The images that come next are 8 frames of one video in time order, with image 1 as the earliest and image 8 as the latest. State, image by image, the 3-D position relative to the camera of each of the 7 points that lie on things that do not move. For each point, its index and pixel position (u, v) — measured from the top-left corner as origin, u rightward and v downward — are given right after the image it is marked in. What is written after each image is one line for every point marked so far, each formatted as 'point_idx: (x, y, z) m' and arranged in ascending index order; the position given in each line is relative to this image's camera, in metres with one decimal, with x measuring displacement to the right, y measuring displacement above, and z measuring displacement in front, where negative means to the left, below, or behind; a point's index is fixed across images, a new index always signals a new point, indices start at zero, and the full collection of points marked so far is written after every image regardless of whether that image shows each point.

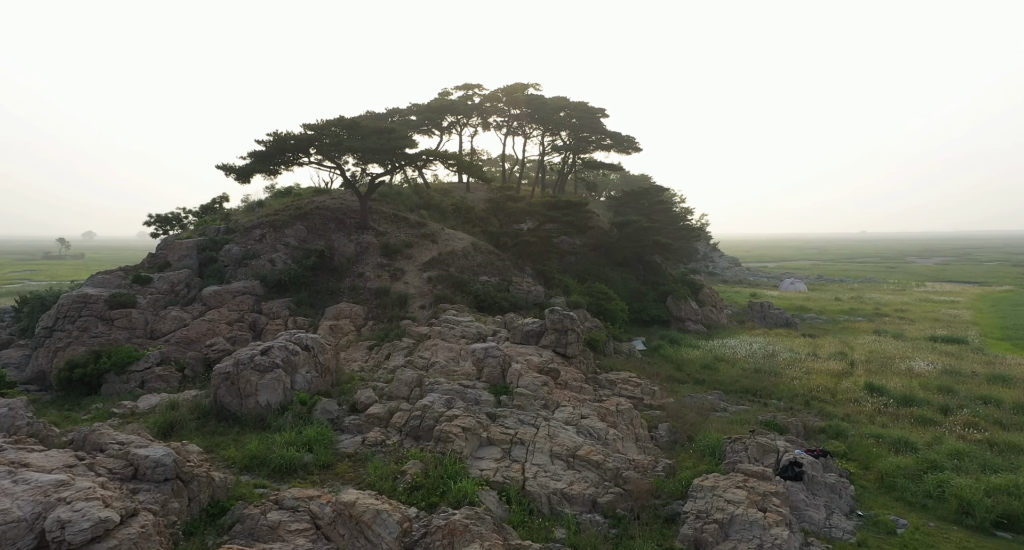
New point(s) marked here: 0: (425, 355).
0: (-2.4, -2.2, +18.3) m
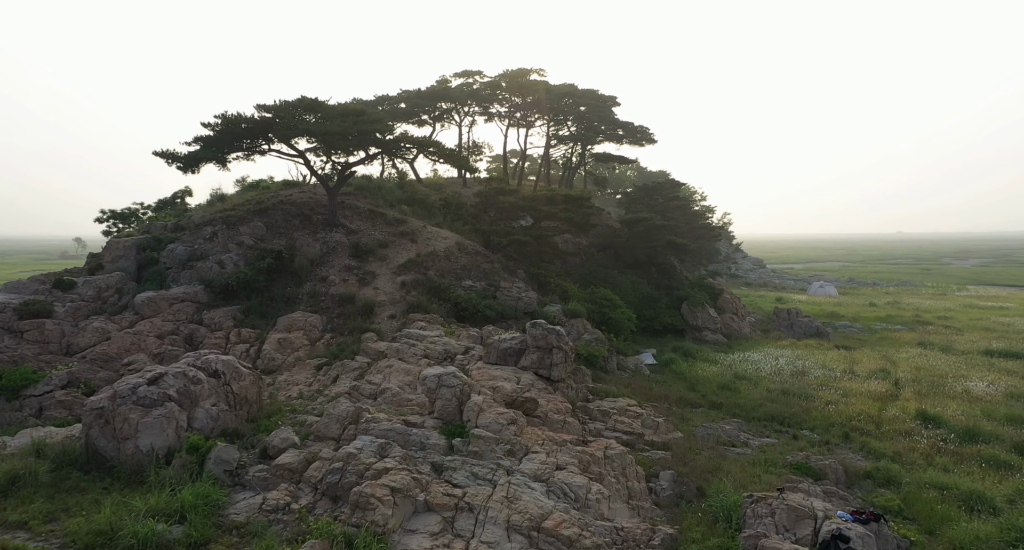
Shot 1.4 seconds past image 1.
0: (-3.1, -2.4, +15.0) m
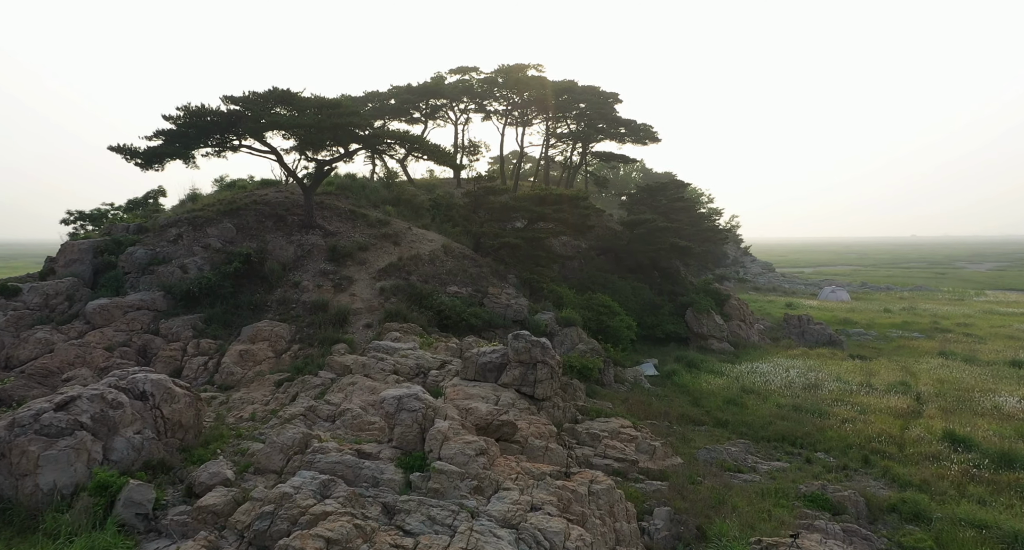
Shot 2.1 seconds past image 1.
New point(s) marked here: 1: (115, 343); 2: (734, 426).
0: (-3.5, -2.5, +13.3) m
1: (-10.0, -1.7, +16.7) m
2: (+6.5, -4.4, +19.3) m
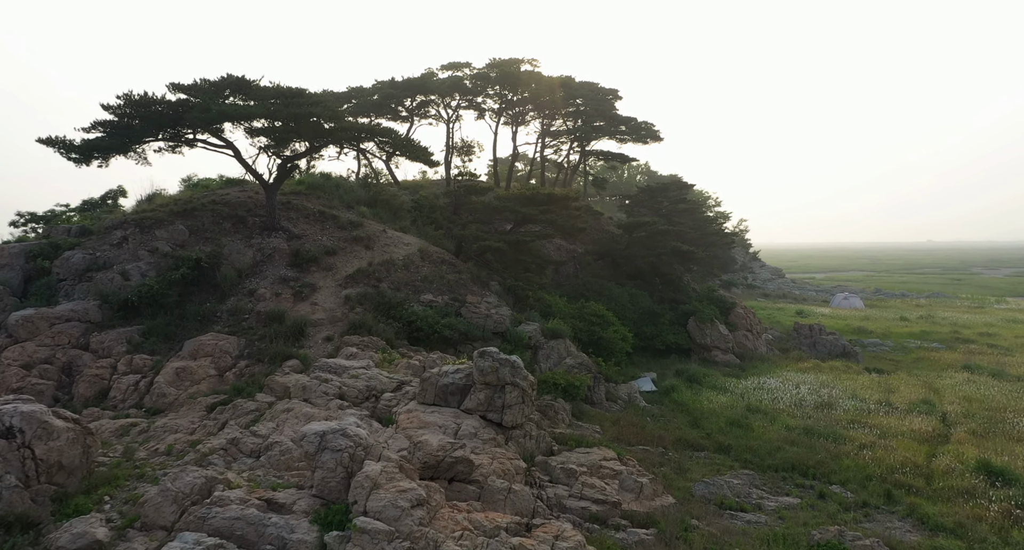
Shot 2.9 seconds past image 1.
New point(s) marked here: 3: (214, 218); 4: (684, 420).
0: (-4.2, -2.6, +11.4) m
1: (-10.7, -1.9, +14.8) m
2: (+5.8, -4.6, +17.1) m
3: (-9.0, +1.7, +19.9) m
4: (+5.2, -4.4, +19.8) m
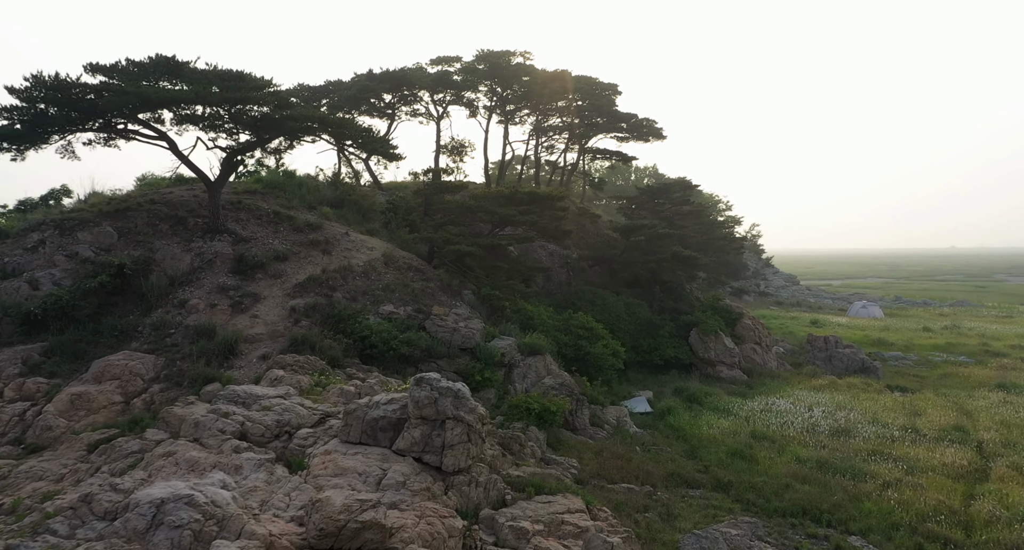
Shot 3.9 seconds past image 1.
0: (-5.2, -2.8, +9.1) m
1: (-11.5, -2.0, +12.6) m
2: (+5.0, -4.8, +14.6) m
3: (-9.7, +1.5, +17.8) m
4: (+4.4, -4.6, +17.4) m
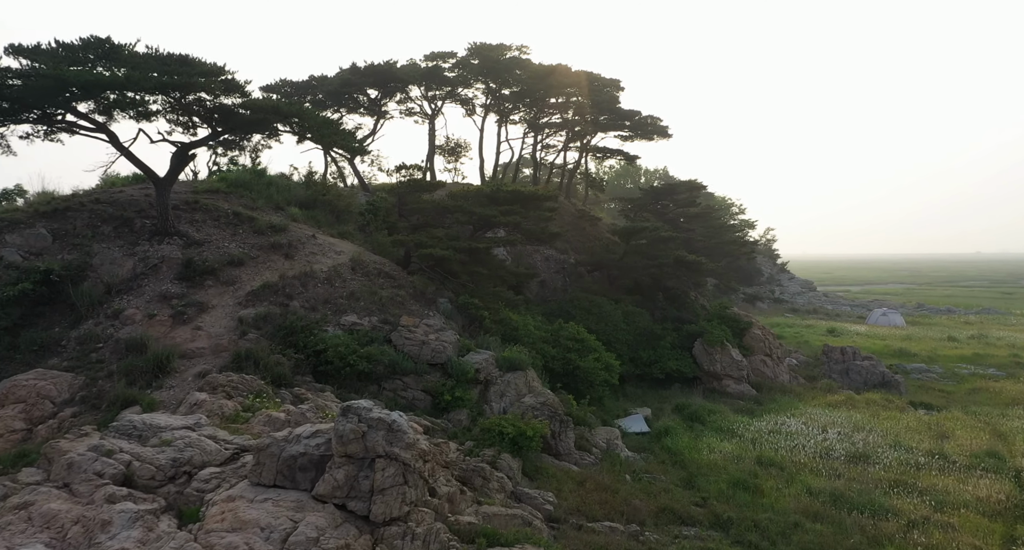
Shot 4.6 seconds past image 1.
0: (-5.9, -2.9, +7.4) m
1: (-12.2, -2.2, +11.1) m
2: (+4.4, -4.9, +12.7) m
3: (-10.3, +1.3, +16.2) m
4: (+3.8, -4.8, +15.5) m
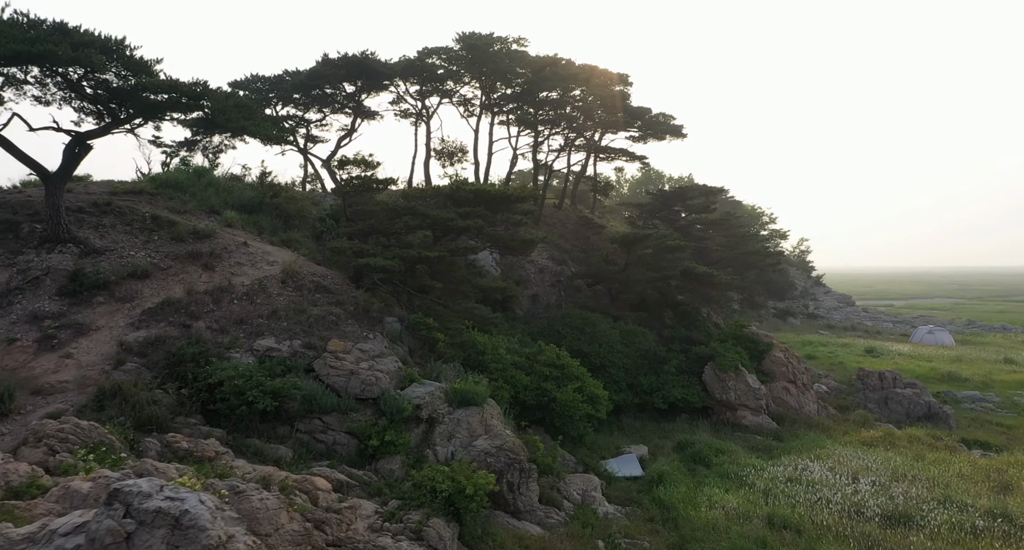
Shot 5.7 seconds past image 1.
0: (-7.3, -3.0, +4.8) m
1: (-13.5, -2.4, +8.8) m
2: (+3.2, -5.2, +9.6) m
3: (-11.3, +1.0, +13.9) m
4: (+2.8, -5.1, +12.3) m
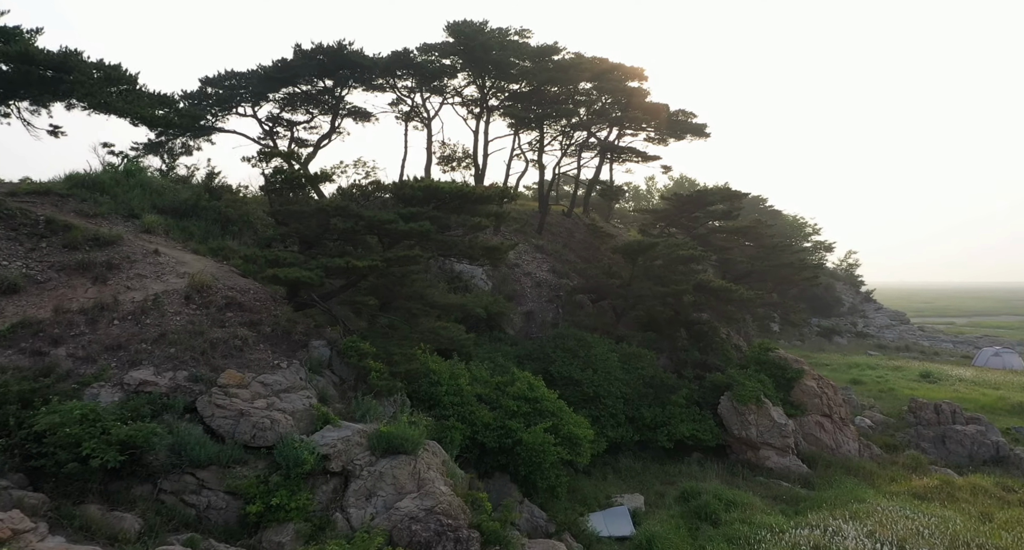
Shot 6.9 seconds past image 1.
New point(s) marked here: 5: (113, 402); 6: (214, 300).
0: (-8.9, -3.1, +2.4) m
1: (-14.7, -2.6, +6.8) m
2: (+2.0, -5.4, +6.4) m
3: (-12.2, +0.7, +11.8) m
4: (+1.7, -5.3, +9.2) m
5: (-5.9, -1.9, +9.8) m
6: (-5.6, -0.4, +12.5) m
